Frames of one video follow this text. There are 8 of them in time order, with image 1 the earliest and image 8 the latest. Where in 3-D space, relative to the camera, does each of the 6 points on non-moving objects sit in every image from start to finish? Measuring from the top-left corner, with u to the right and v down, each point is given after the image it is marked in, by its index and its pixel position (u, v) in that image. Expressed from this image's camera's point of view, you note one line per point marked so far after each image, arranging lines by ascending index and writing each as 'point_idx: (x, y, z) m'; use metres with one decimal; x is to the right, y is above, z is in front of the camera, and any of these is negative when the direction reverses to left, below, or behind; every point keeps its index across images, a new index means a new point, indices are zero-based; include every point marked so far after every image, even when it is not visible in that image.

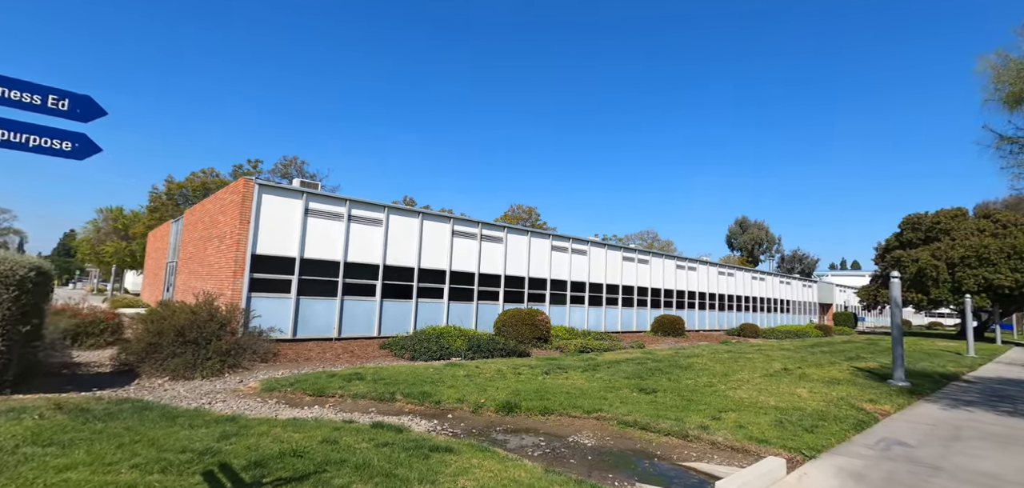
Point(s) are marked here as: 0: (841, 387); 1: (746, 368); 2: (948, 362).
0: (+6.7, -2.9, +9.5) m
1: (+5.7, -3.0, +11.5) m
2: (+14.5, -3.9, +15.5) m
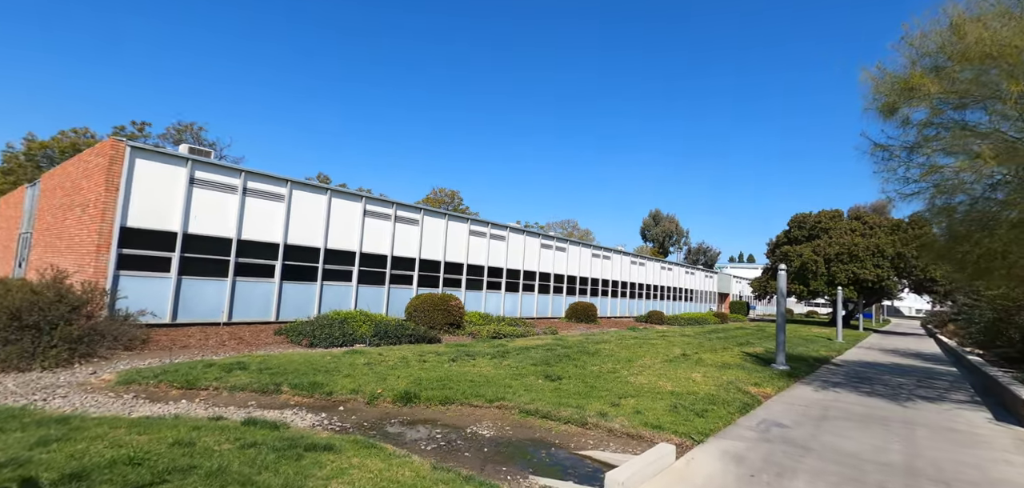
0: (+4.7, -2.8, +10.1) m
1: (+3.4, -2.8, +11.9) m
2: (+11.4, -3.8, +17.3) m
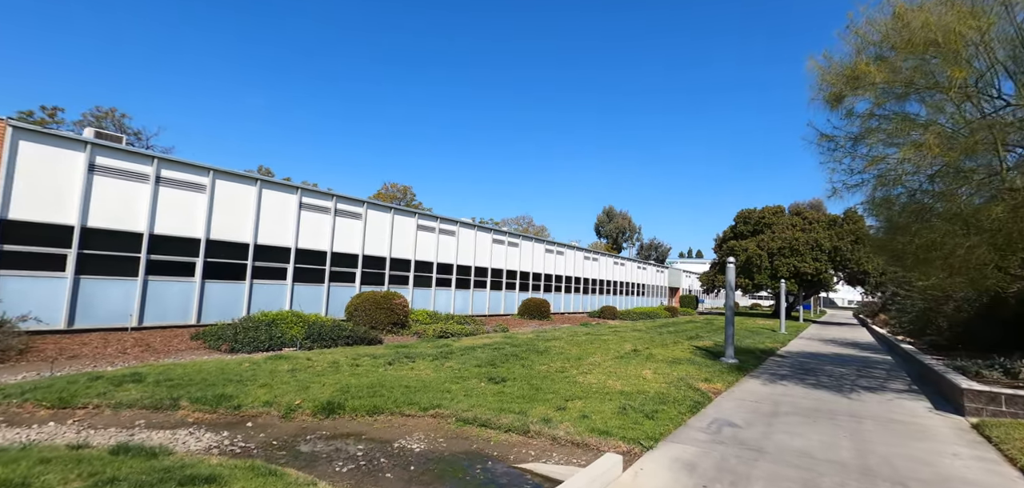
0: (+3.6, -2.6, +9.8) m
1: (+2.1, -2.6, +11.5) m
2: (+9.6, -3.6, +17.6) m
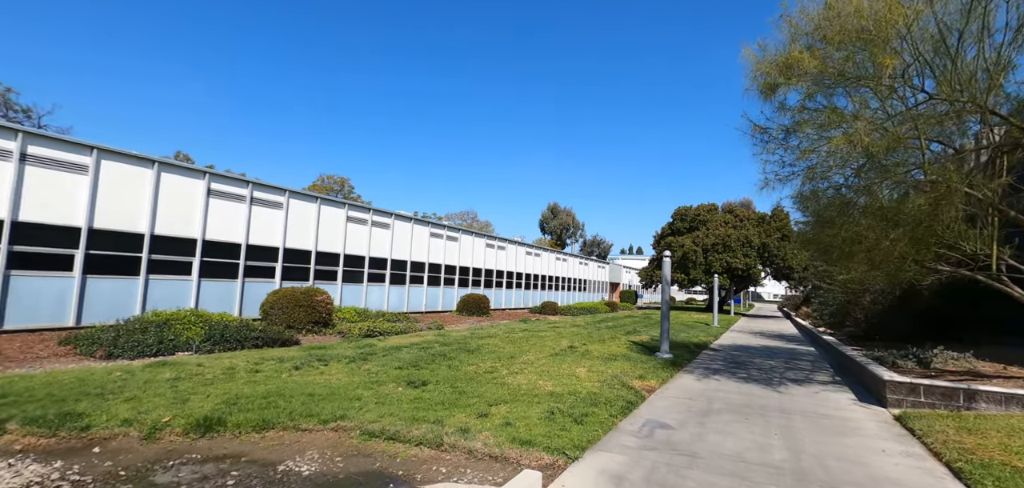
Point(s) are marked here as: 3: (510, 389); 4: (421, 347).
0: (+2.1, -2.4, +9.5) m
1: (+0.5, -2.4, +11.0) m
2: (+7.2, -3.4, +17.9) m
3: (0.0, -2.2, +7.1) m
4: (-2.0, -2.3, +10.5) m
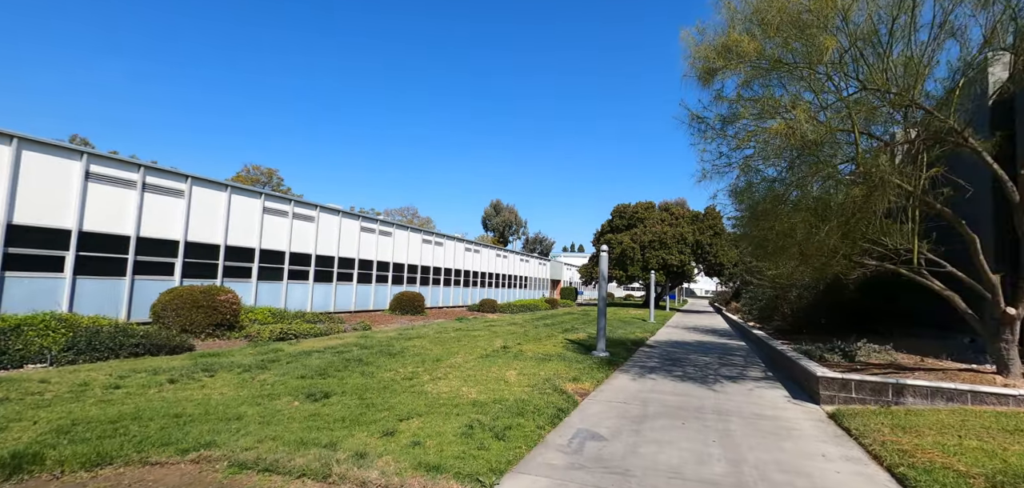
0: (+0.7, -2.3, +8.9) m
1: (-1.1, -2.3, +10.2) m
2: (+4.8, -3.2, +17.9) m
3: (-1.1, -2.0, +6.2) m
4: (-3.5, -2.2, +9.4) m
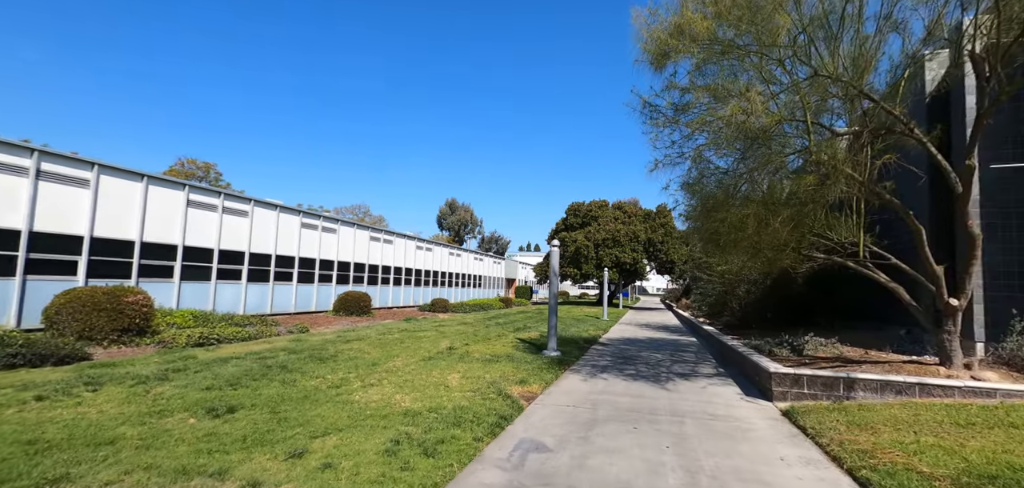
0: (-0.3, -2.2, +8.3) m
1: (-2.2, -2.2, +9.4) m
2: (+2.9, -3.1, +17.6) m
3: (-1.9, -1.9, +5.5) m
4: (-4.6, -2.0, +8.4) m
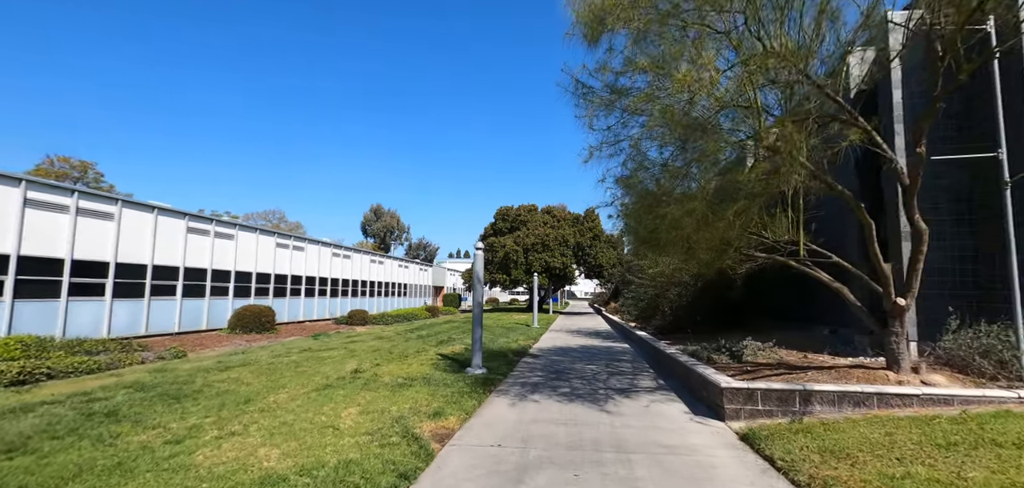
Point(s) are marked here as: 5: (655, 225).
0: (-1.5, -2.2, +6.9) m
1: (-3.6, -2.2, +7.7) m
2: (+0.3, -3.3, +16.6) m
3: (-2.7, -1.9, +3.9) m
4: (-5.8, -2.1, +6.4) m
5: (+2.6, +0.4, +8.4) m
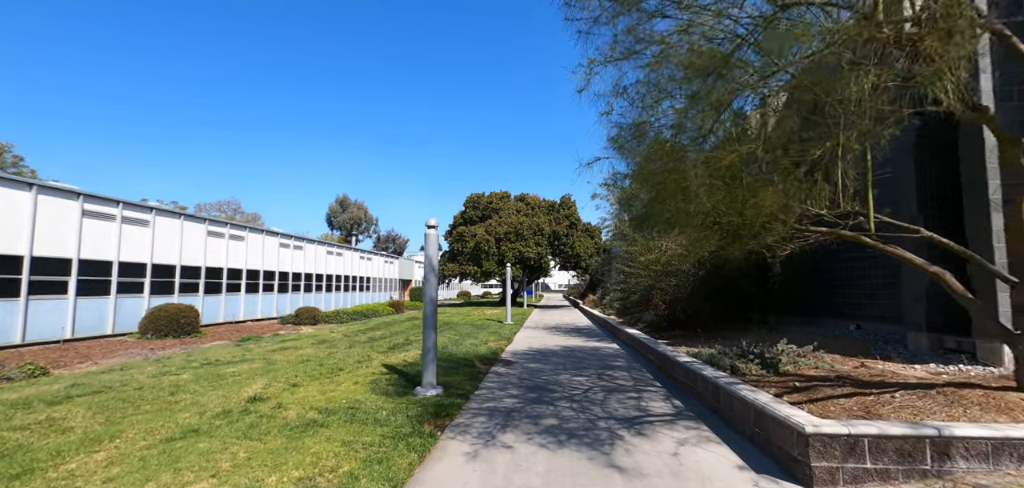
0: (-1.9, -1.9, +4.5) m
1: (-4.0, -1.9, +5.2) m
2: (-0.7, -2.8, +14.3) m
3: (-2.9, -1.7, +1.4) m
4: (-6.1, -1.8, +3.7) m
5: (+2.1, +0.7, +6.2) m
